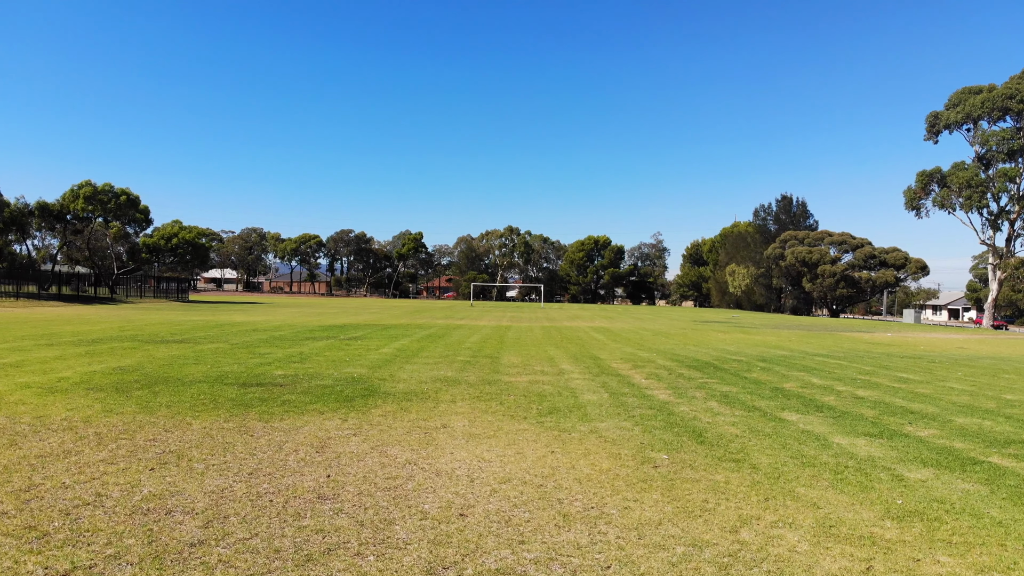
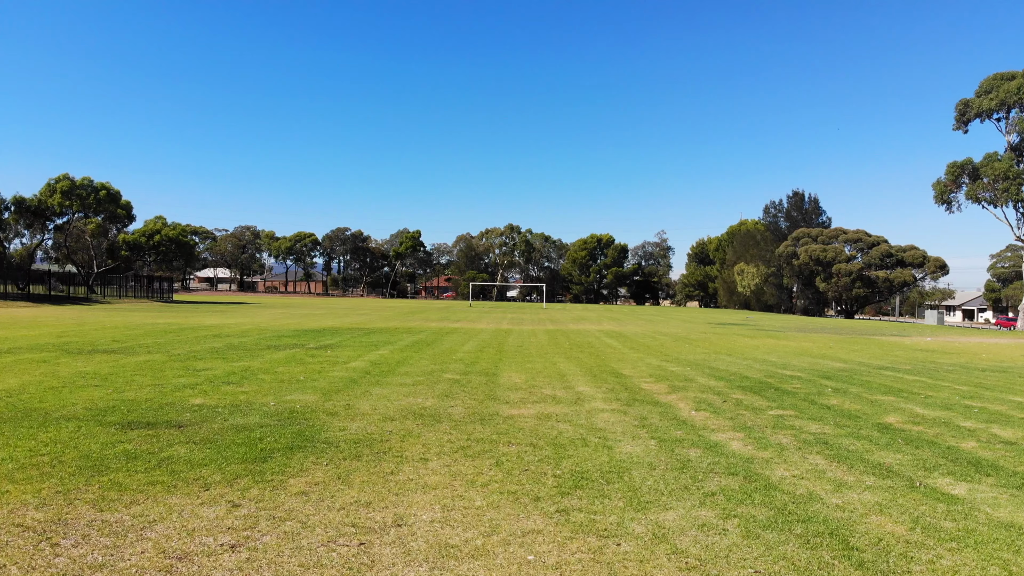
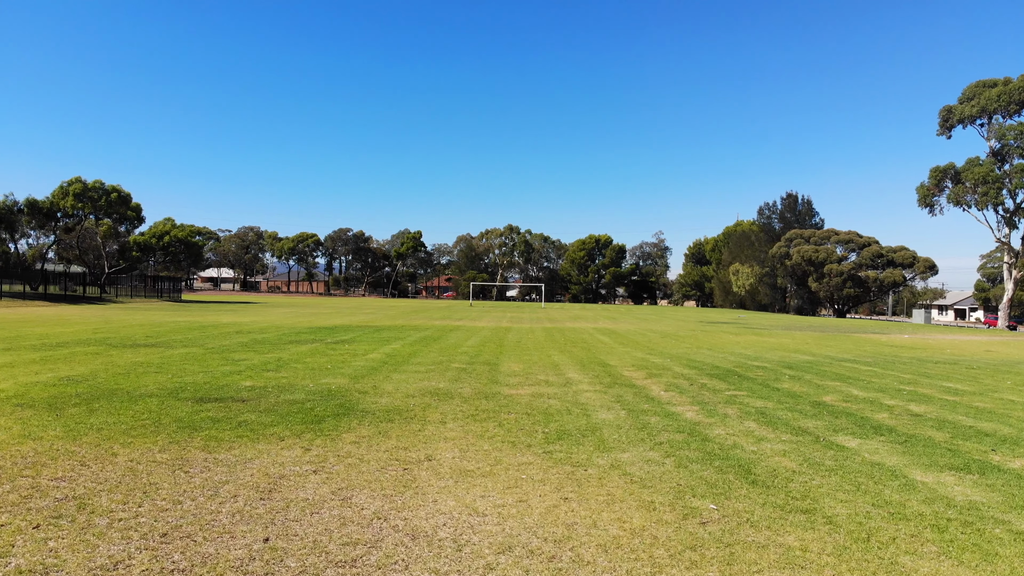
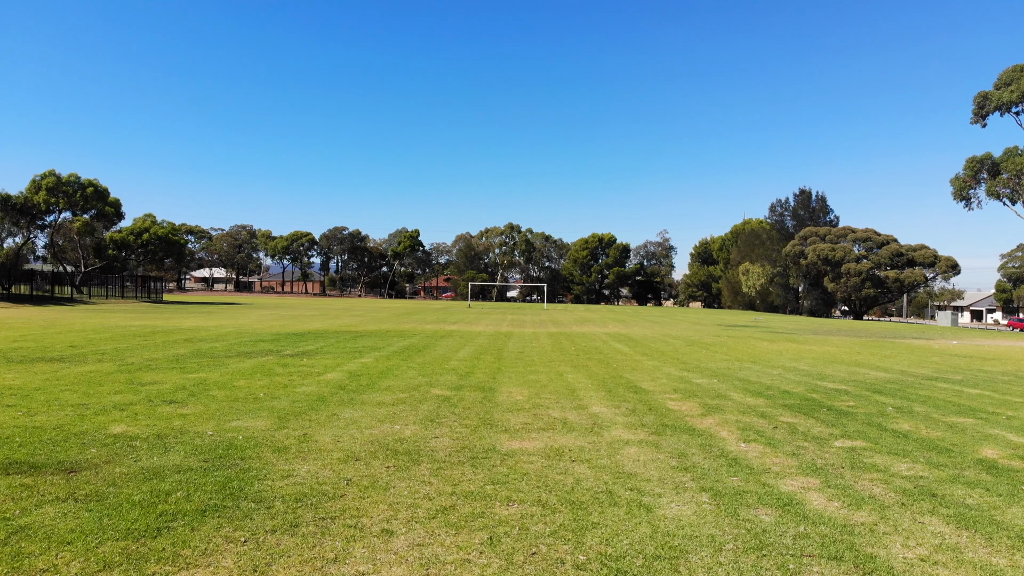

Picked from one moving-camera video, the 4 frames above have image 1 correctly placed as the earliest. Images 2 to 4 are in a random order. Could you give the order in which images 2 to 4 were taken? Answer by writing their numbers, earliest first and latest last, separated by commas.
3, 2, 4
